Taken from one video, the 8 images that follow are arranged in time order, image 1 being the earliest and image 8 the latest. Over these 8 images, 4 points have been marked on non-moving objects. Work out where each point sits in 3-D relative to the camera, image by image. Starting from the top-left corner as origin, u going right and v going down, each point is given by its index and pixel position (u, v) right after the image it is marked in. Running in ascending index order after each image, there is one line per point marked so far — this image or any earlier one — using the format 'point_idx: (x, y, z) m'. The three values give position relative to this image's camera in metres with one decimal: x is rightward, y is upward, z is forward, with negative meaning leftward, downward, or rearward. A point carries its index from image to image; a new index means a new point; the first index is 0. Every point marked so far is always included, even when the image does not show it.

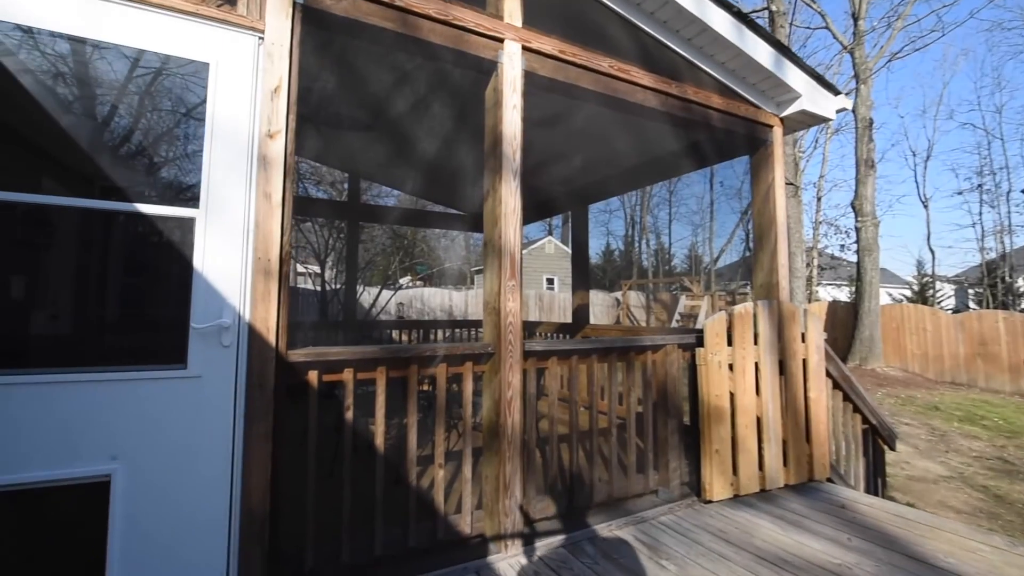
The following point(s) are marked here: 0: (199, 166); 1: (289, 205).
0: (-1.4, +0.5, +2.0) m
1: (-1.1, +0.4, +2.2) m
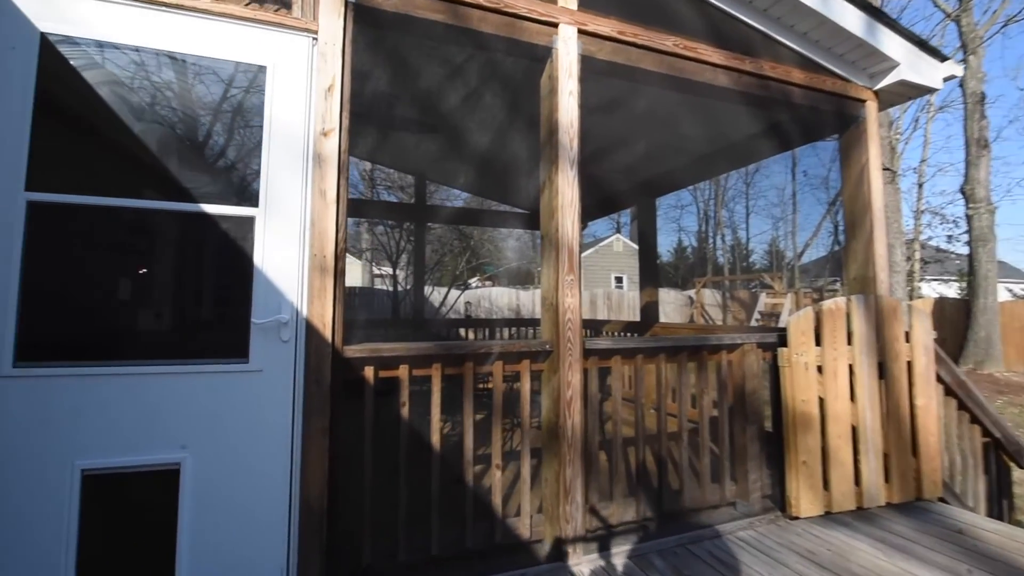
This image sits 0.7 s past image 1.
0: (-1.2, +0.6, +2.1) m
1: (-0.8, +0.4, +2.2) m
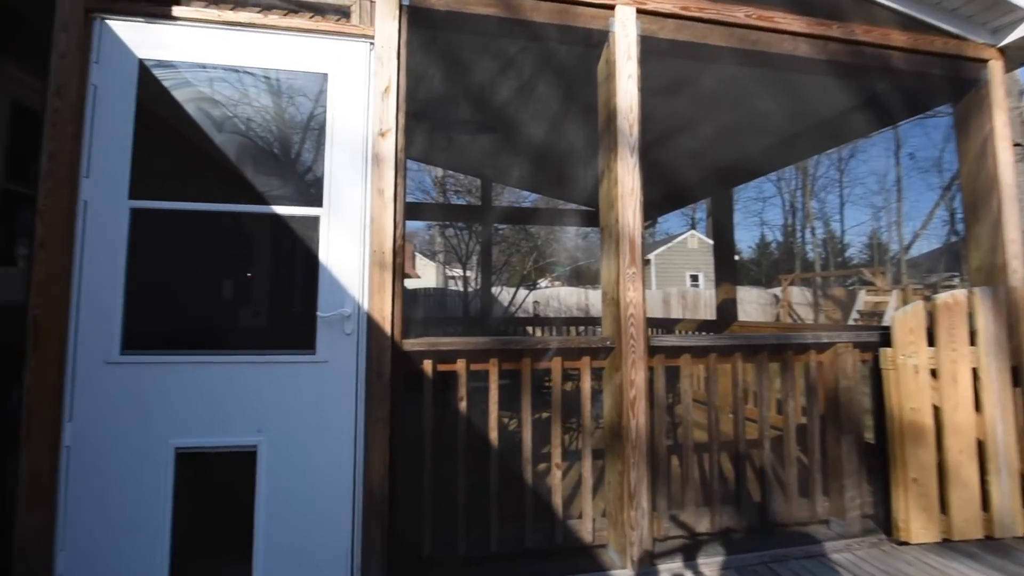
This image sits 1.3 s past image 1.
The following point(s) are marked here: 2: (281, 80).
0: (-0.9, +0.6, +2.2) m
1: (-0.6, +0.4, +2.2) m
2: (-1.1, +1.0, +2.2) m
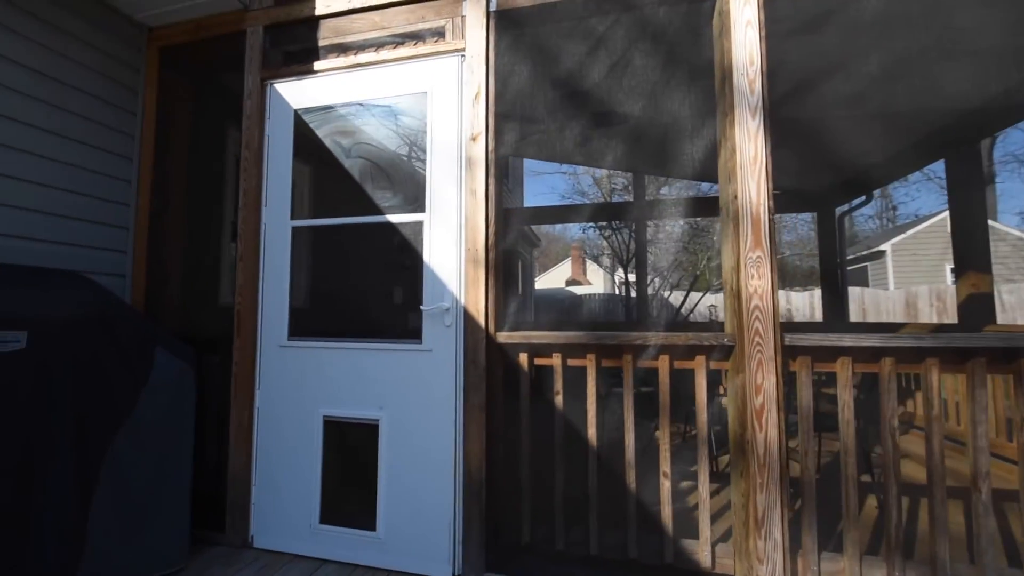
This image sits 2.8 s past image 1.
0: (-0.5, +0.6, +2.4) m
1: (-0.1, +0.5, +2.3) m
2: (-0.7, +1.0, +2.5) m
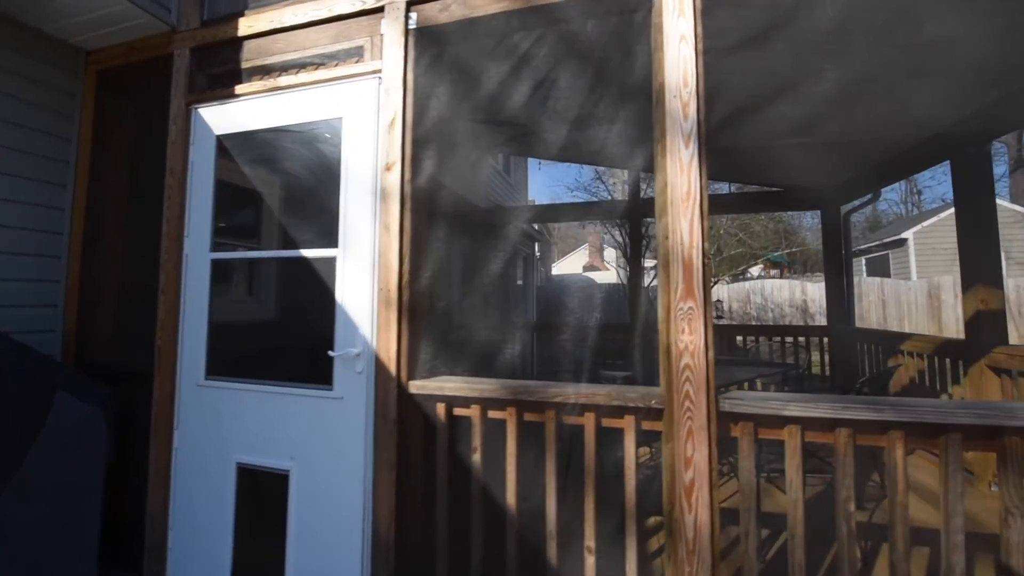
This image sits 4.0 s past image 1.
0: (-0.9, +0.4, +2.3) m
1: (-0.5, +0.3, +2.1) m
2: (-1.0, +0.8, +2.3) m
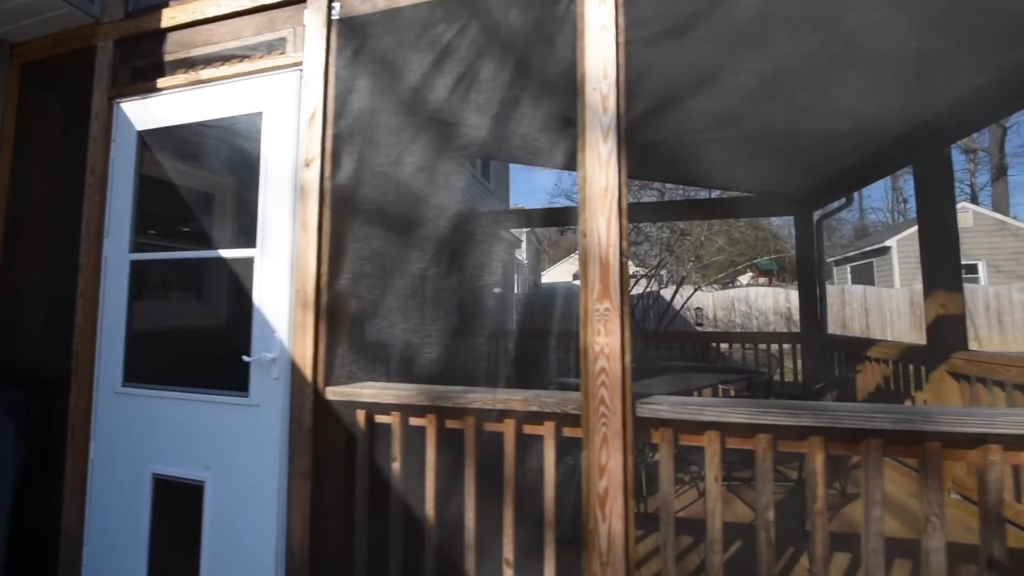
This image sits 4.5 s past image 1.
0: (-1.2, +0.4, +2.2) m
1: (-0.9, +0.3, +2.1) m
2: (-1.4, +0.8, +2.2) m
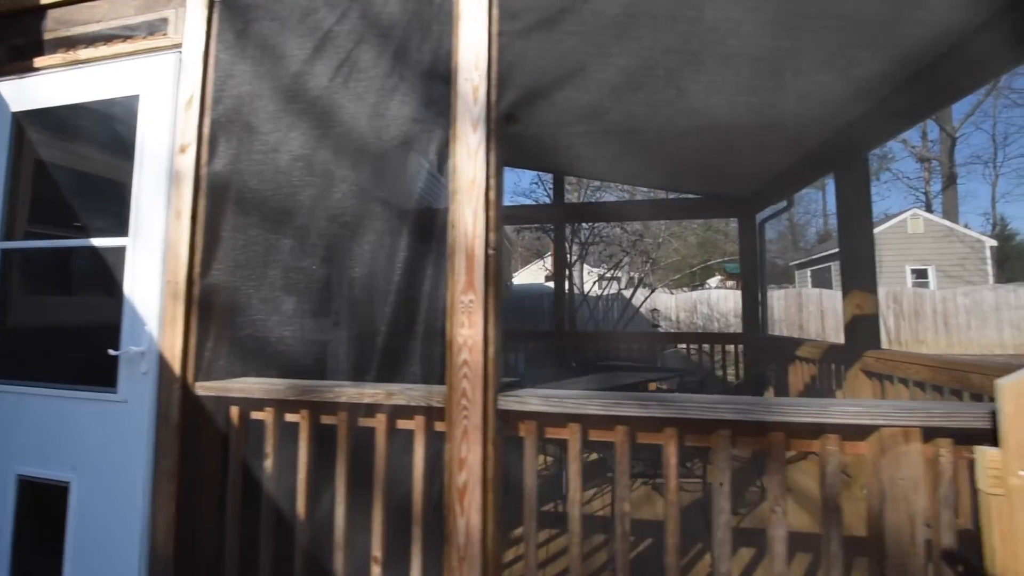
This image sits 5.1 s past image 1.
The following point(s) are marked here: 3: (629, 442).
0: (-1.7, +0.4, +2.1) m
1: (-1.4, +0.3, +2.0) m
2: (-1.9, +0.8, +2.1) m
3: (+0.4, -0.6, +1.6) m
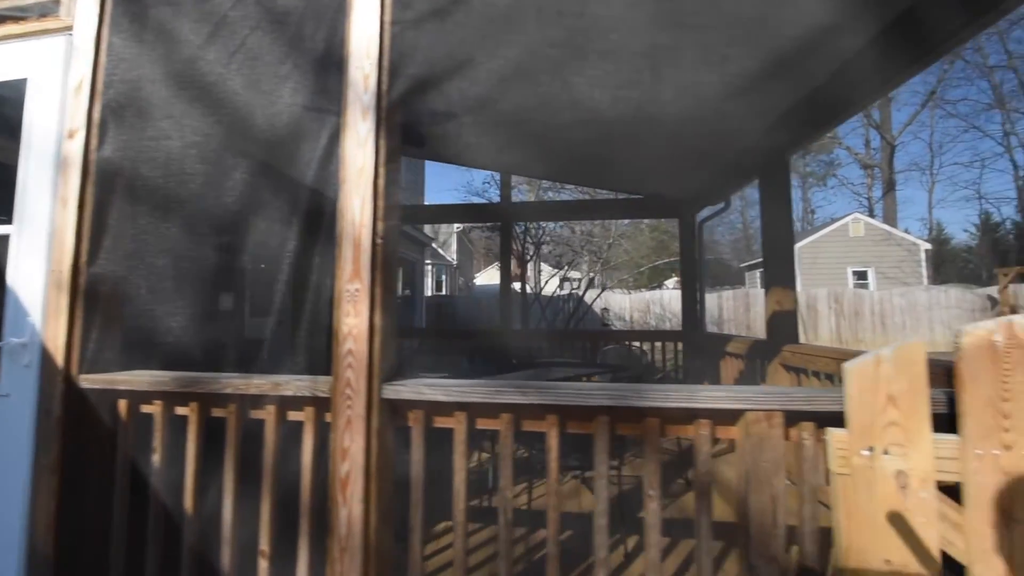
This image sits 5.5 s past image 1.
0: (-2.2, +0.5, +2.0) m
1: (-1.8, +0.3, +1.9) m
2: (-2.4, +0.9, +2.0) m
3: (0.0, -0.5, +1.6) m
